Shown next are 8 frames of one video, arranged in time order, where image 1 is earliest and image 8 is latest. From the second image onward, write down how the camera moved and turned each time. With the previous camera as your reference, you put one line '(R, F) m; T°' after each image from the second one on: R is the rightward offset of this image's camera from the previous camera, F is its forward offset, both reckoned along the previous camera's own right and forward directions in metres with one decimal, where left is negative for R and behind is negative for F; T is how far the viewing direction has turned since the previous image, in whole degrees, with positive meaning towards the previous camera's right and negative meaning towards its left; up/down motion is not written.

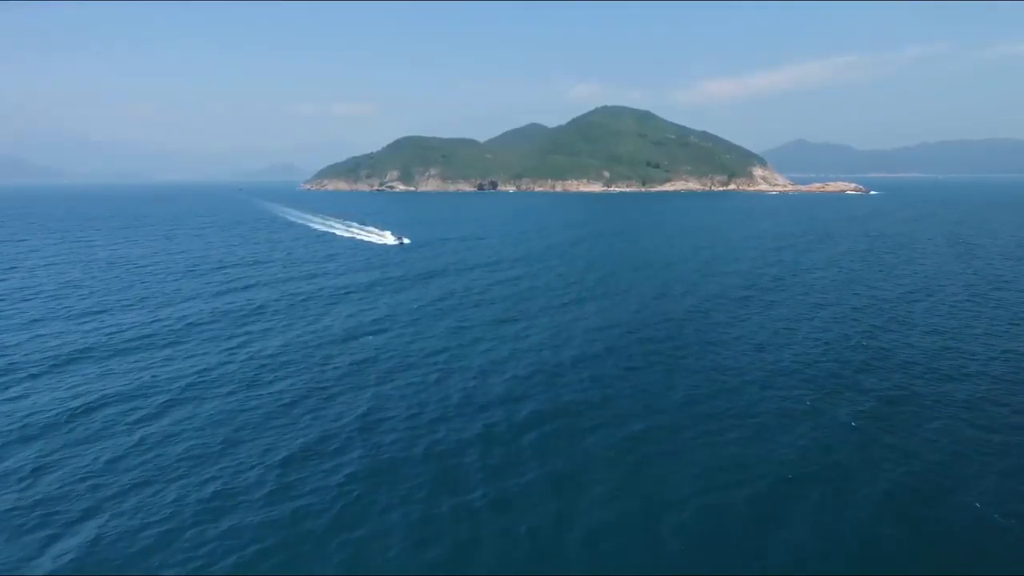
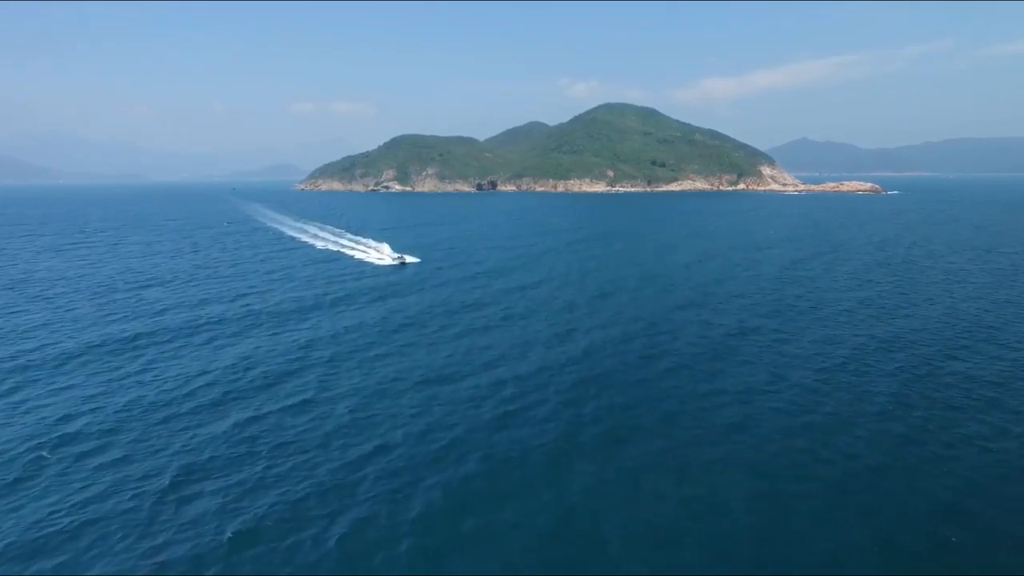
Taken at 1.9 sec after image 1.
(+3.2, +22.3) m; 0°
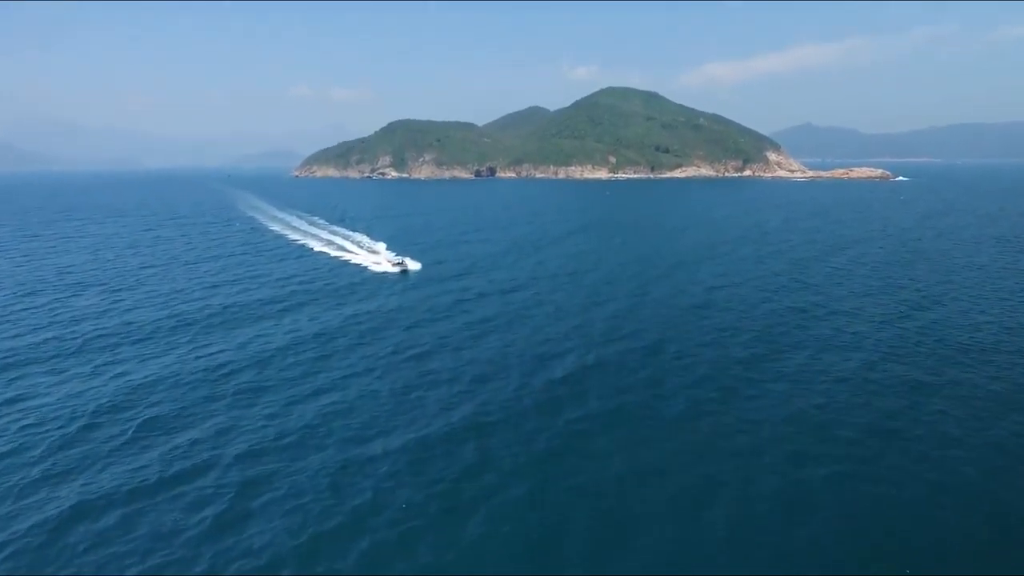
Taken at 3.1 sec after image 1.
(+2.2, +14.2) m; 0°
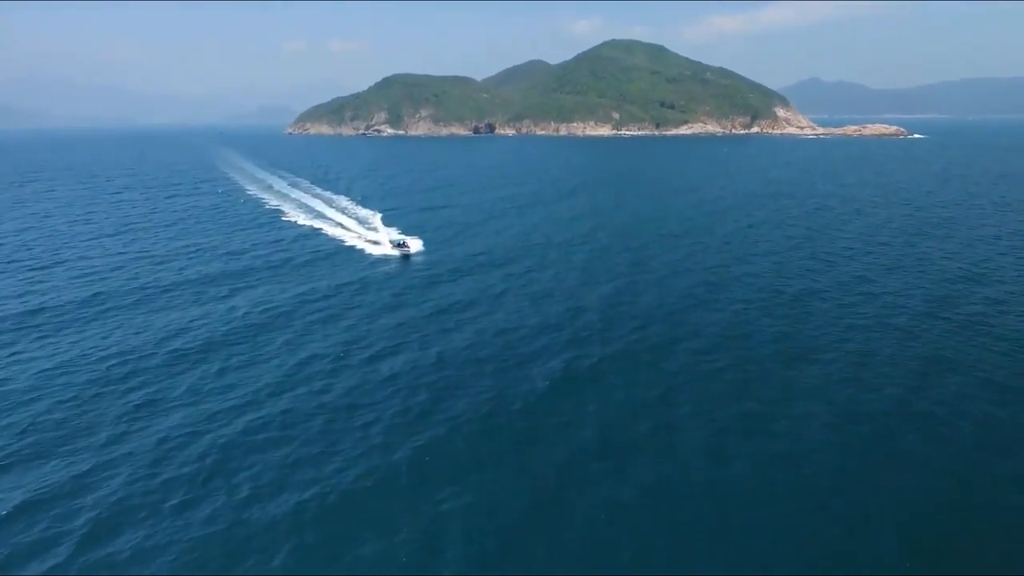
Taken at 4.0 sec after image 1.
(+1.8, +11.8) m; 0°
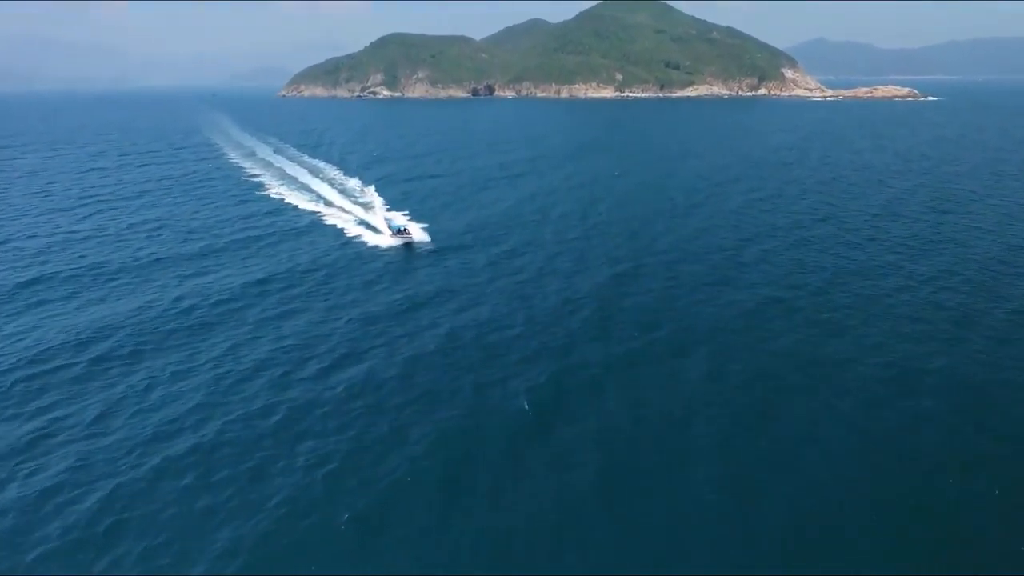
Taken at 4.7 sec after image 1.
(+1.1, +8.2) m; 0°
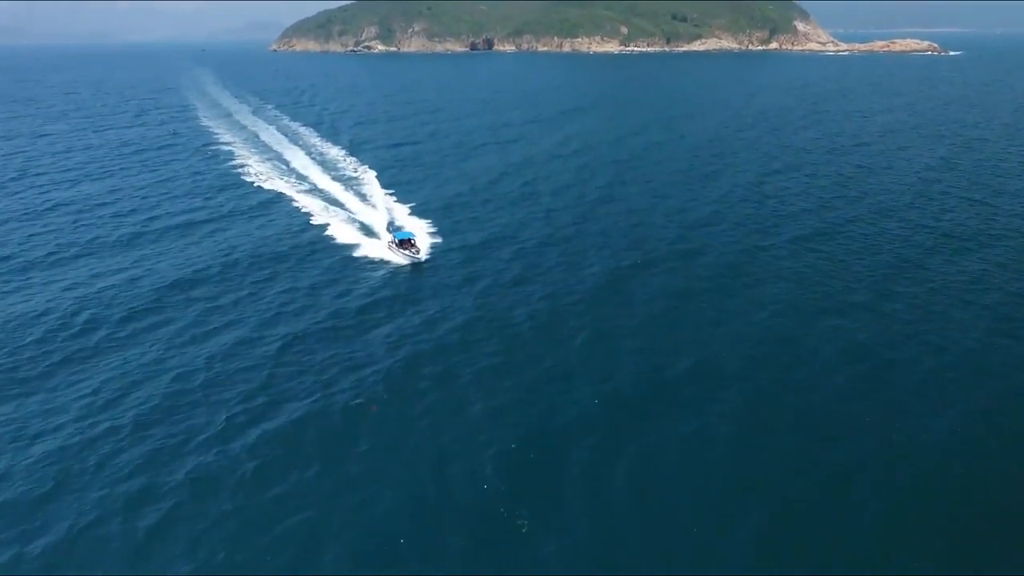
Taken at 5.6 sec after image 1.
(+1.4, +11.3) m; 0°
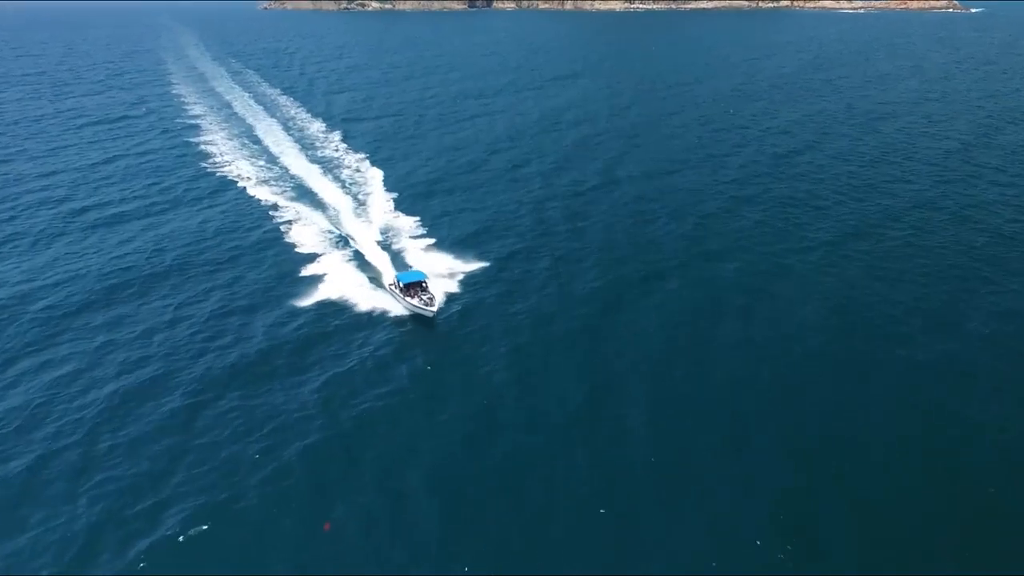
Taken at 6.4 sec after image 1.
(+1.2, +9.5) m; 0°
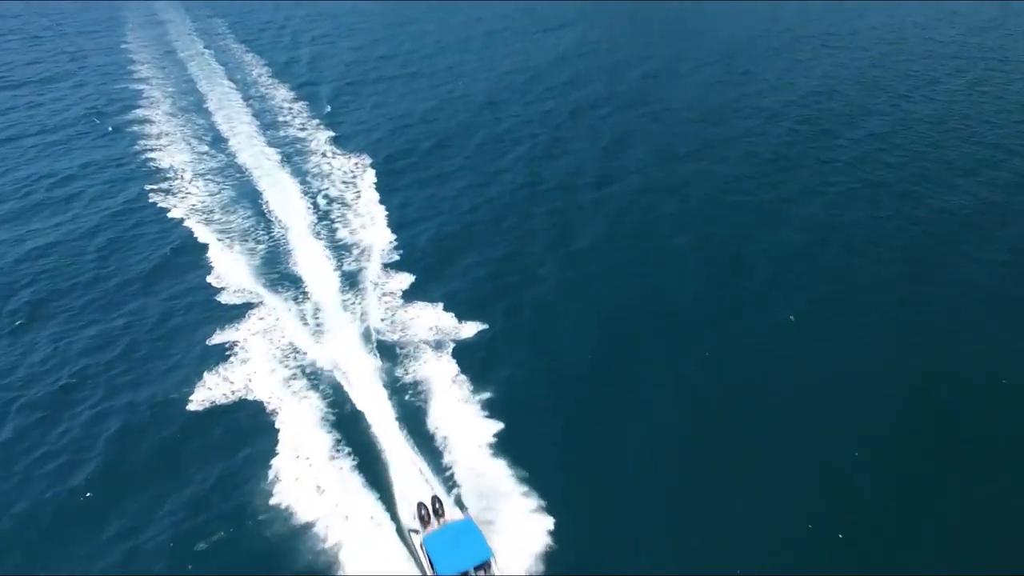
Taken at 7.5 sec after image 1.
(+1.0, +12.3) m; 0°
